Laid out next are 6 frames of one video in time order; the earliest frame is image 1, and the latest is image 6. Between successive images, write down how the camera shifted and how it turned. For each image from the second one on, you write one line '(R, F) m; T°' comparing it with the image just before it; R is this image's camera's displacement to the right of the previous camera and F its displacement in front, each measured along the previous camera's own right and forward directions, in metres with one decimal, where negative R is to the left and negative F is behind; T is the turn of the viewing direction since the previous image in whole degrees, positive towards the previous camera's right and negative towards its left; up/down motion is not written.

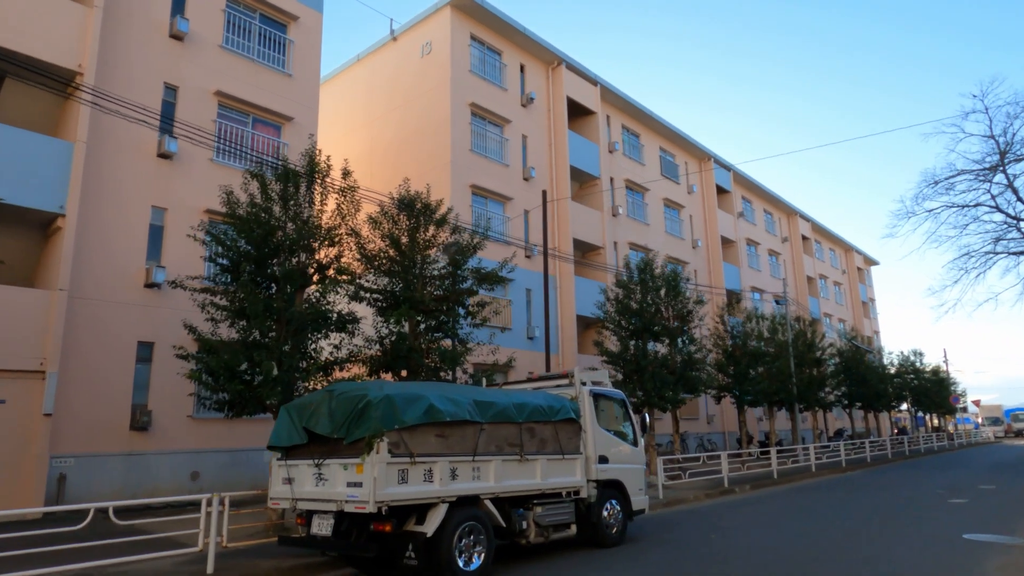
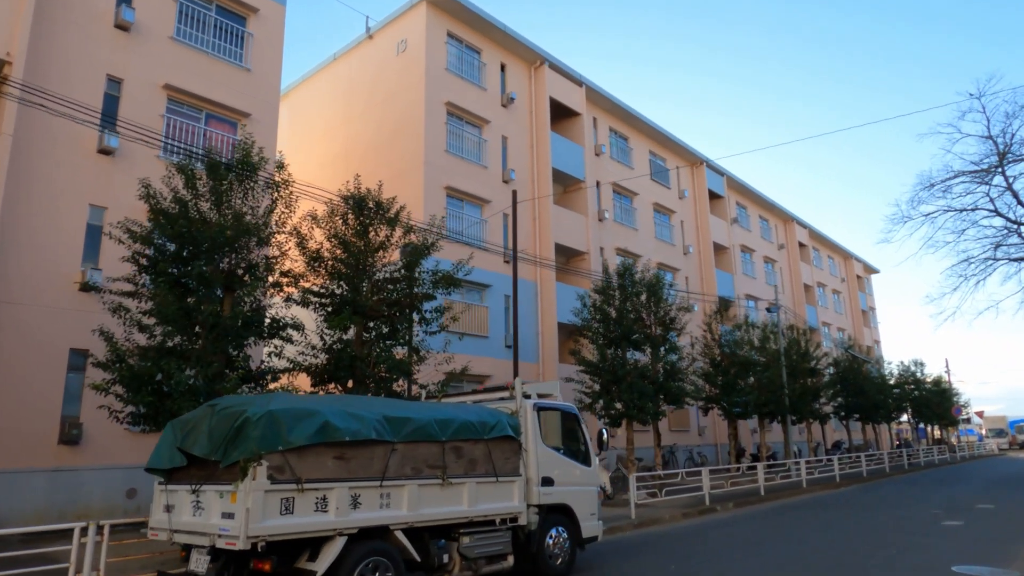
(+0.8, +0.9) m; 0°
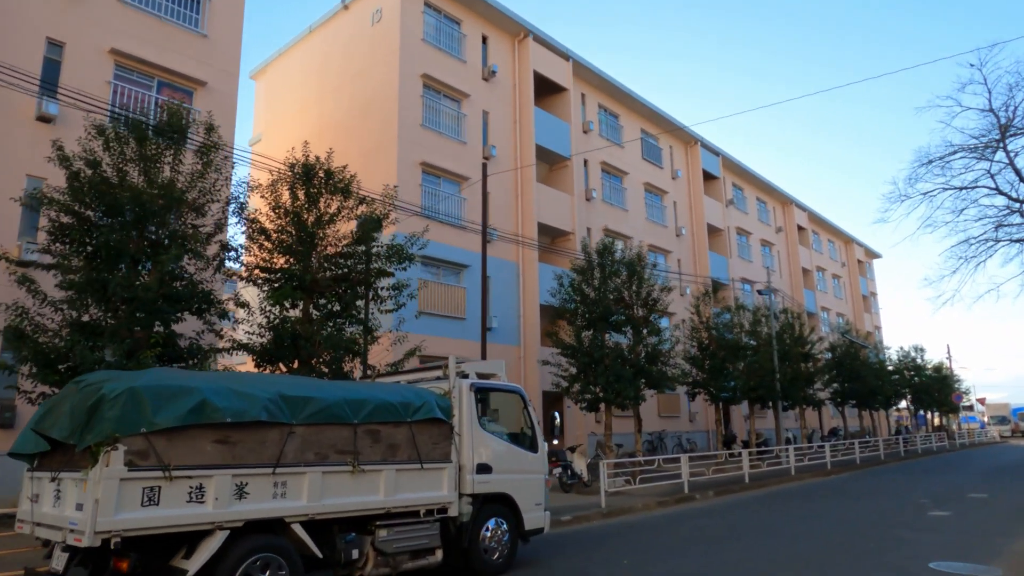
(+0.8, +0.7) m; 0°
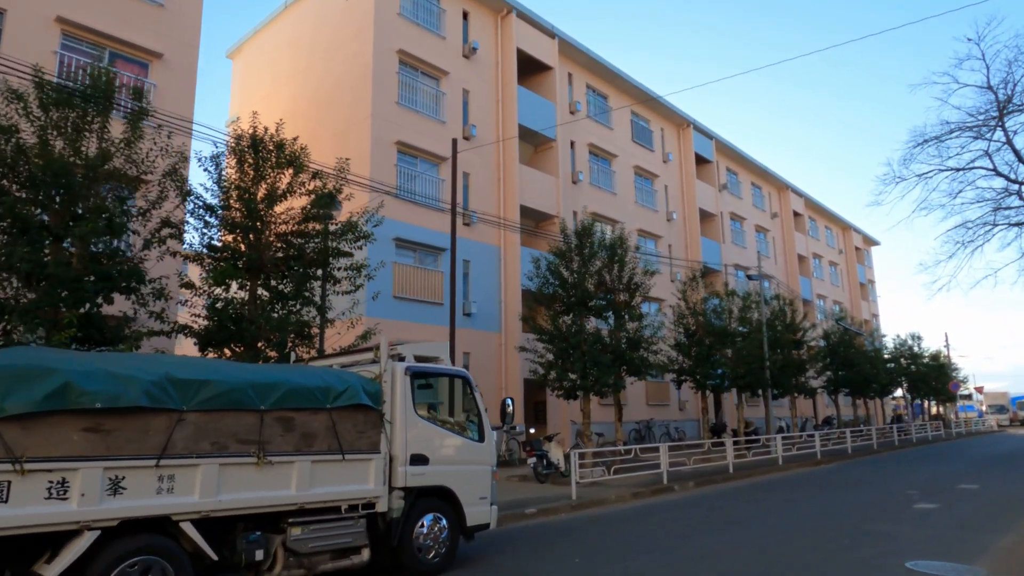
(+0.6, +0.6) m; 0°
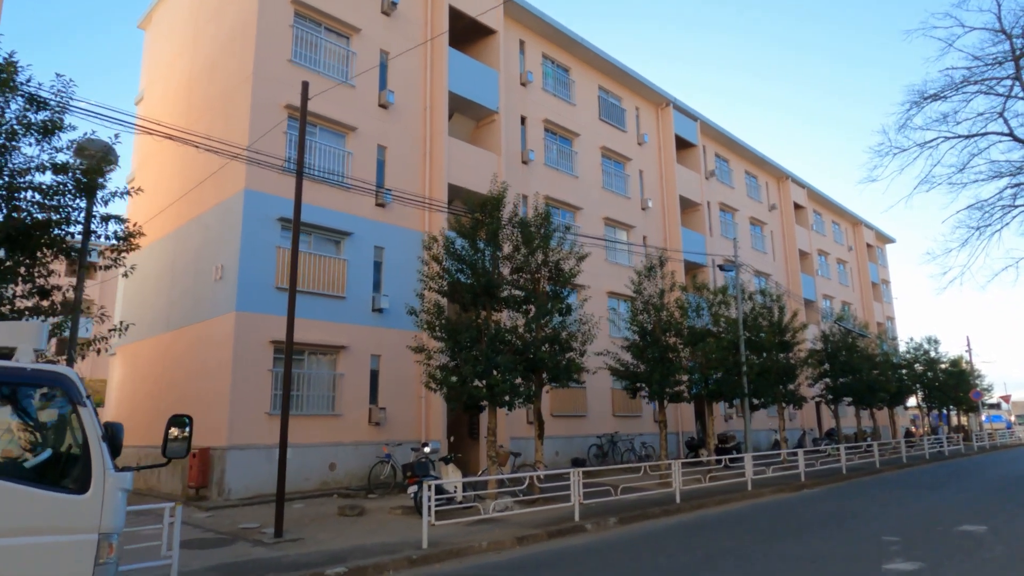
(+2.6, +3.1) m; -2°
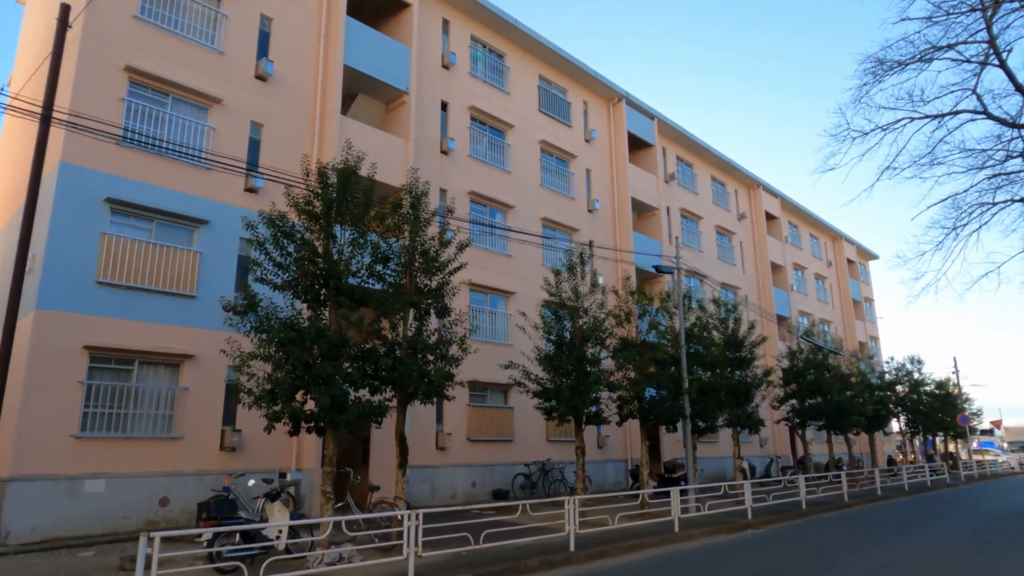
(+2.3, +2.6) m; 0°
